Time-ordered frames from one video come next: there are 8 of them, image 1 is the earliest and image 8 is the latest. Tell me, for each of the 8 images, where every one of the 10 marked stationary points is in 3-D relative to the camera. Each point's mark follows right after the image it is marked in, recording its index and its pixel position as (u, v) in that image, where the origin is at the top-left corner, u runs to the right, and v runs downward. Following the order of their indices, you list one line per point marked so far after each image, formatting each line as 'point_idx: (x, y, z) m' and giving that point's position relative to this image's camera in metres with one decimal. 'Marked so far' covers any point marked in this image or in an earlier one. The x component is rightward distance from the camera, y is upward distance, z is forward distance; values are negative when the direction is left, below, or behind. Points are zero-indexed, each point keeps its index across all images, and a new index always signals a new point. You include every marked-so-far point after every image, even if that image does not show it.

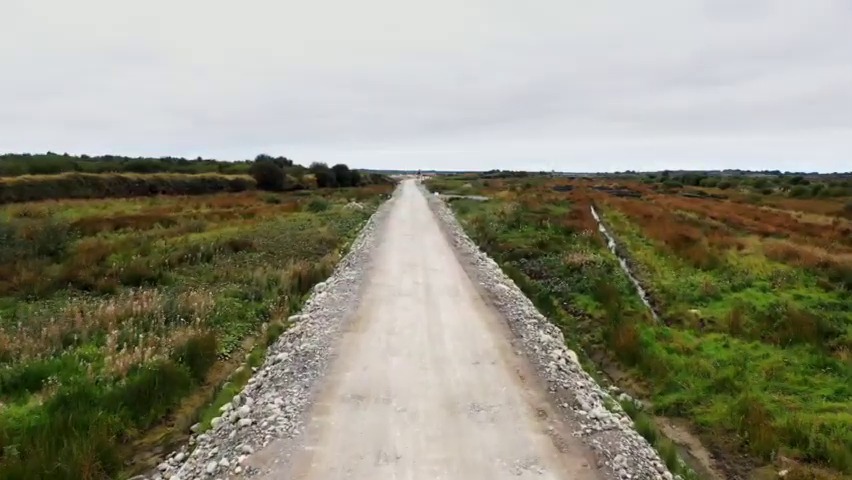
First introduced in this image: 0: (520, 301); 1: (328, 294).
0: (+1.6, -1.0, +15.1) m
1: (-1.7, -0.9, +15.4) m
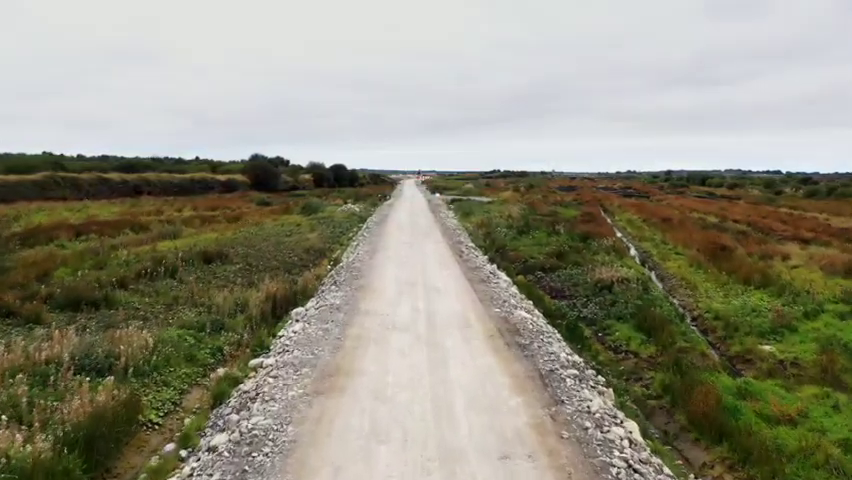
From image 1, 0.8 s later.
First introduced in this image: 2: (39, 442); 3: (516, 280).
0: (+1.6, -1.3, +11.8) m
1: (-1.7, -1.2, +12.2) m
2: (-3.0, -1.6, +6.9) m
3: (+2.0, -0.9, +19.9) m
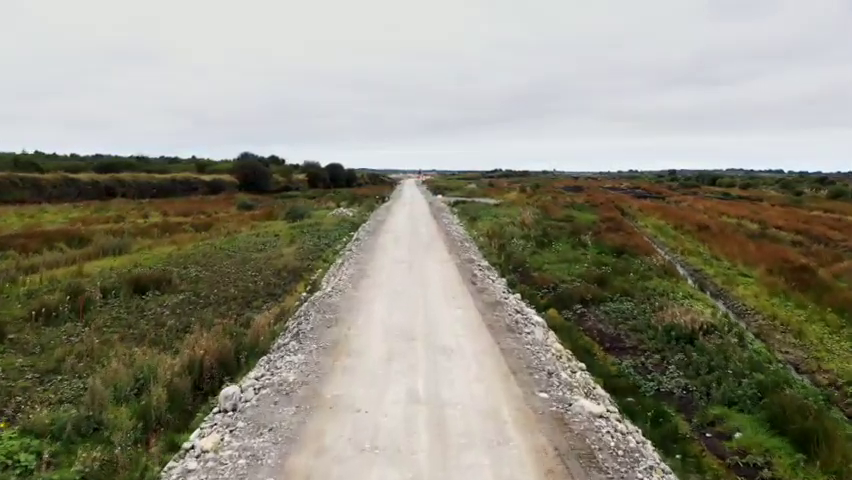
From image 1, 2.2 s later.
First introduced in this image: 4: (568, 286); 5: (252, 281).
0: (+1.6, -1.7, +6.7) m
1: (-1.6, -1.6, +7.0) m
2: (-2.9, -2.0, +1.8) m
3: (+2.1, -1.3, +14.7) m
4: (+2.9, -0.9, +18.0) m
5: (-3.6, -0.8, +18.8) m
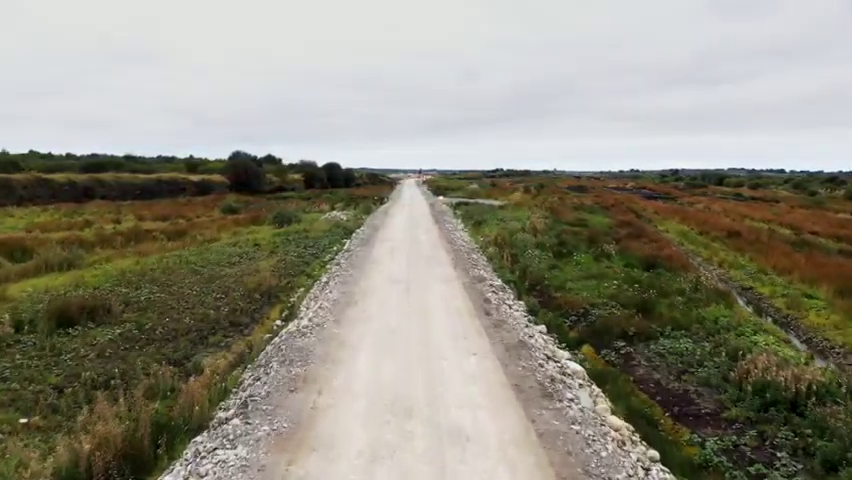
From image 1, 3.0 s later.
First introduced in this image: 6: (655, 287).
0: (+1.7, -2.0, +3.3) m
1: (-1.6, -1.9, +3.6) m
2: (-2.9, -2.2, -1.6) m
3: (+2.1, -1.6, +11.4) m
4: (+2.9, -1.2, +14.6) m
5: (-3.6, -1.1, +15.4) m
6: (+4.4, -0.9, +17.2) m
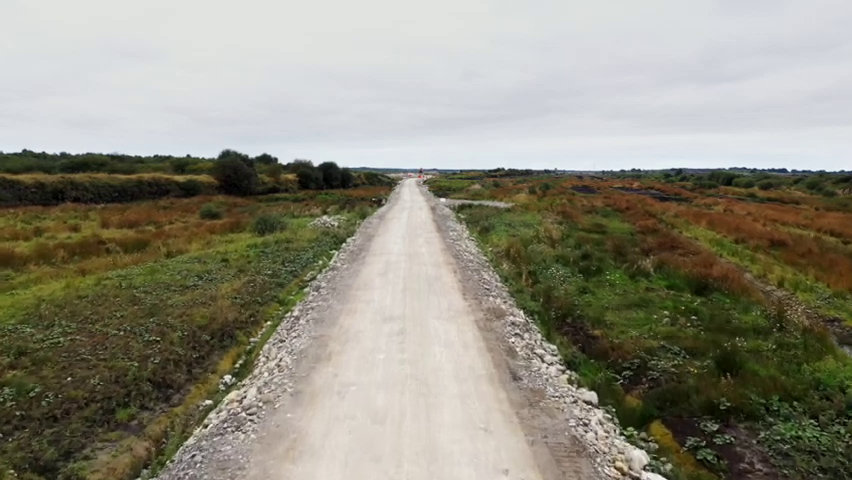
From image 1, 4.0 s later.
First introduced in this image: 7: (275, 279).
0: (+1.7, -2.3, -0.6) m
1: (-1.6, -2.2, -0.3) m
2: (-2.9, -2.6, -5.6) m
3: (+2.1, -1.9, +7.4) m
4: (+2.9, -1.5, +10.7) m
5: (-3.6, -1.4, +11.4) m
6: (+4.4, -1.2, +13.2) m
7: (-3.1, -0.8, +18.4) m
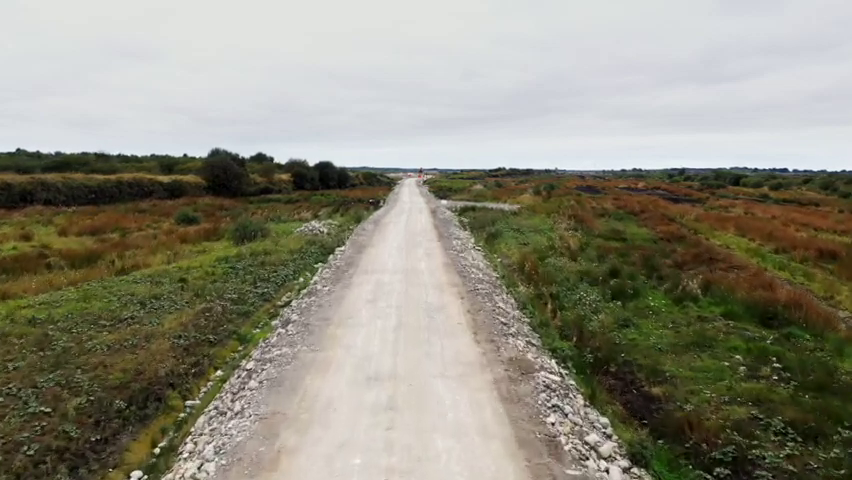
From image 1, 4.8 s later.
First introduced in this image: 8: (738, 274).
0: (+1.7, -2.6, -4.2) m
1: (-1.6, -2.5, -3.8) m
2: (-2.9, -2.9, -9.1) m
3: (+2.1, -2.2, +3.9) m
4: (+2.9, -1.8, +7.1) m
5: (-3.6, -1.7, +7.9) m
6: (+4.4, -1.5, +9.7) m
7: (-3.1, -1.1, +14.9) m
8: (+6.8, -0.7, +19.5) m
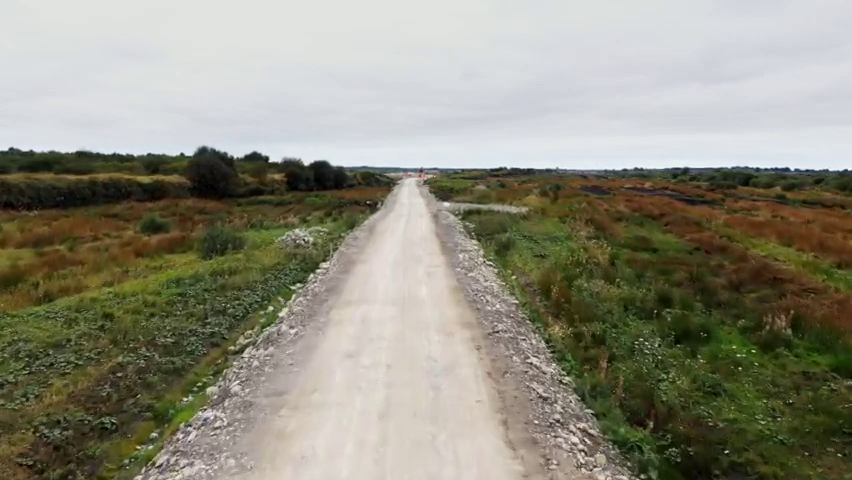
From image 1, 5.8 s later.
0: (+1.7, -2.9, -8.2) m
1: (-1.6, -2.8, -7.9) m
2: (-2.9, -3.2, -13.1) m
3: (+2.1, -2.5, -0.2) m
4: (+2.9, -2.2, +3.1) m
5: (-3.6, -2.0, +3.9) m
6: (+4.4, -1.8, +5.6) m
7: (-3.1, -1.4, +10.9) m
8: (+6.8, -1.1, +15.4) m
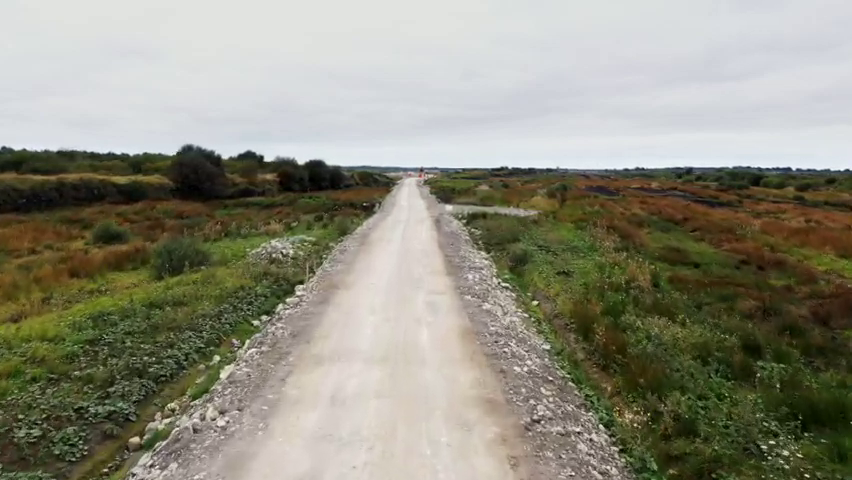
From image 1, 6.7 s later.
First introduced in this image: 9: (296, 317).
0: (+1.7, -3.2, -12.3) m
1: (-1.6, -3.2, -12.0) m
2: (-2.9, -3.5, -17.2) m
3: (+2.1, -2.8, -4.3) m
4: (+2.9, -2.5, -1.0) m
5: (-3.6, -2.4, -0.2) m
6: (+4.4, -2.2, +1.5) m
7: (-3.1, -1.8, +6.8) m
8: (+6.8, -1.4, +11.3) m
9: (-1.9, -1.2, +12.8) m
